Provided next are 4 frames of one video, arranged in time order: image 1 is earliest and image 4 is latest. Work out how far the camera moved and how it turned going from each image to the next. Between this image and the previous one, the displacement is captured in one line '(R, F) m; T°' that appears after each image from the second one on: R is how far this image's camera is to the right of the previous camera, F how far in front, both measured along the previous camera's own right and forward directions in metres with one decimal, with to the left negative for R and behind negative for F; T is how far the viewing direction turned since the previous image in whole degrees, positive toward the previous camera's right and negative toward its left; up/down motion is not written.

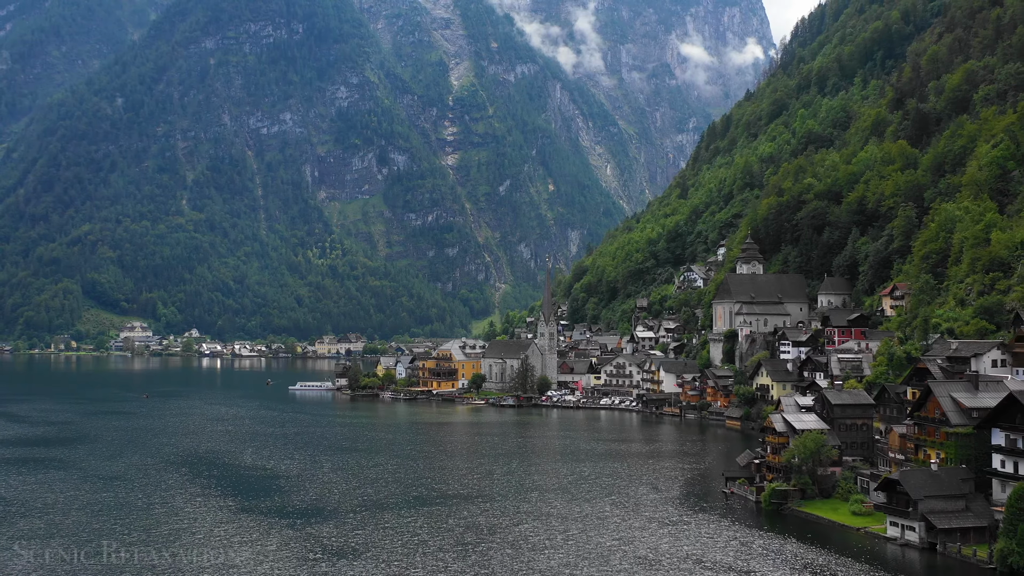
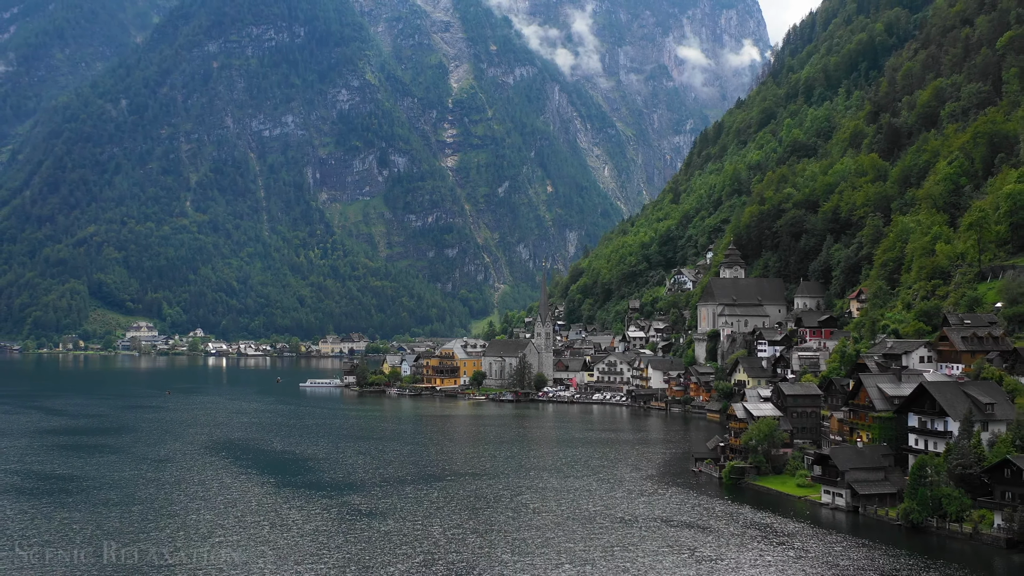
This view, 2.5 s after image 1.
(0.0, -7.2) m; 0°
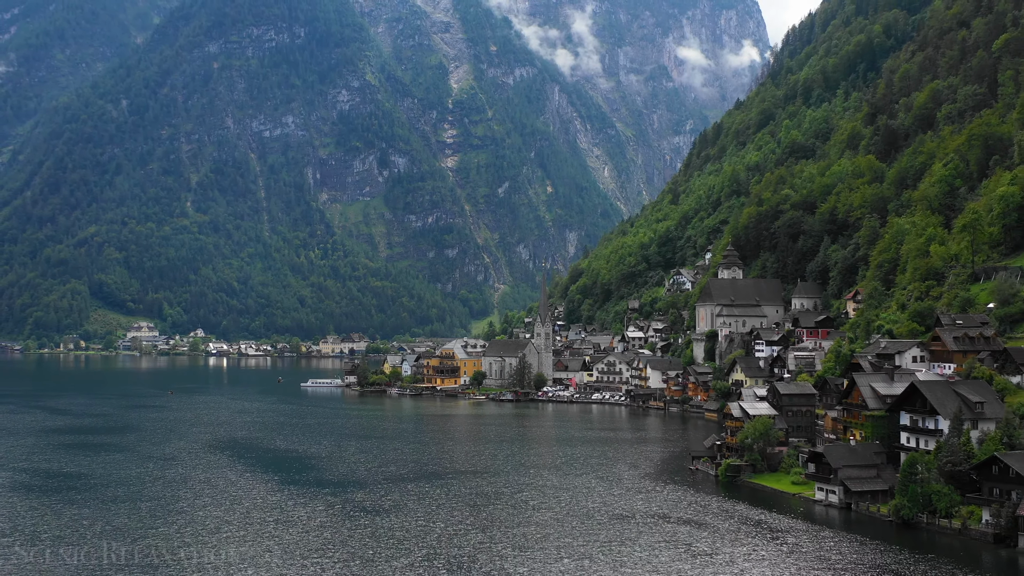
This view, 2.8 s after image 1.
(0.0, -0.9) m; 0°
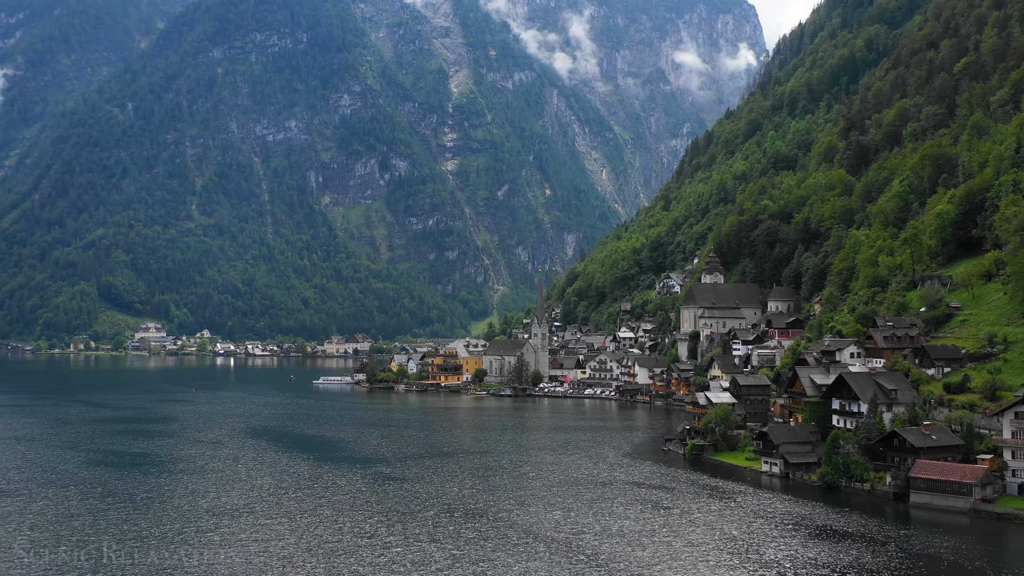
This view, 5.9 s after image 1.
(0.0, -8.9) m; 0°
